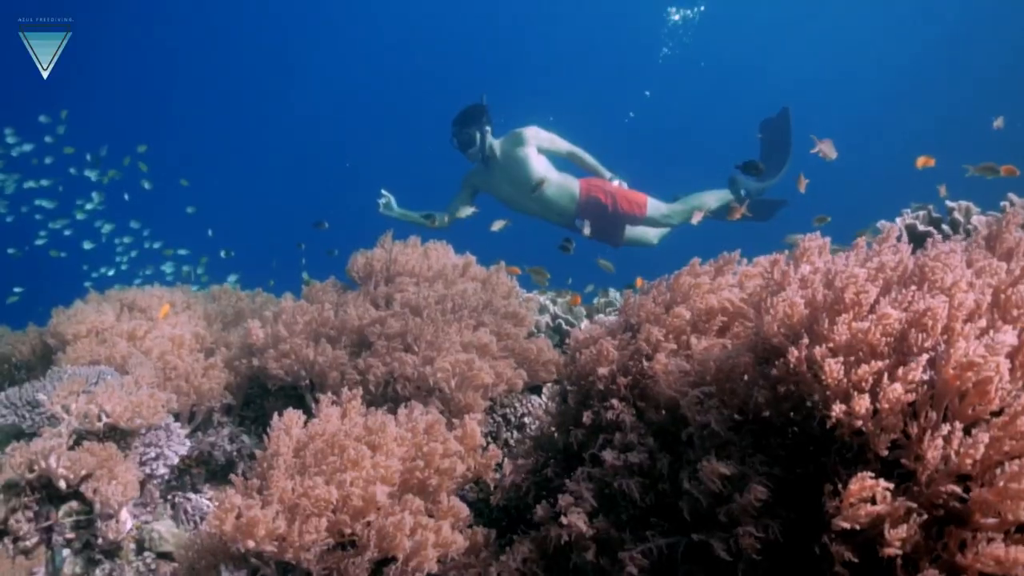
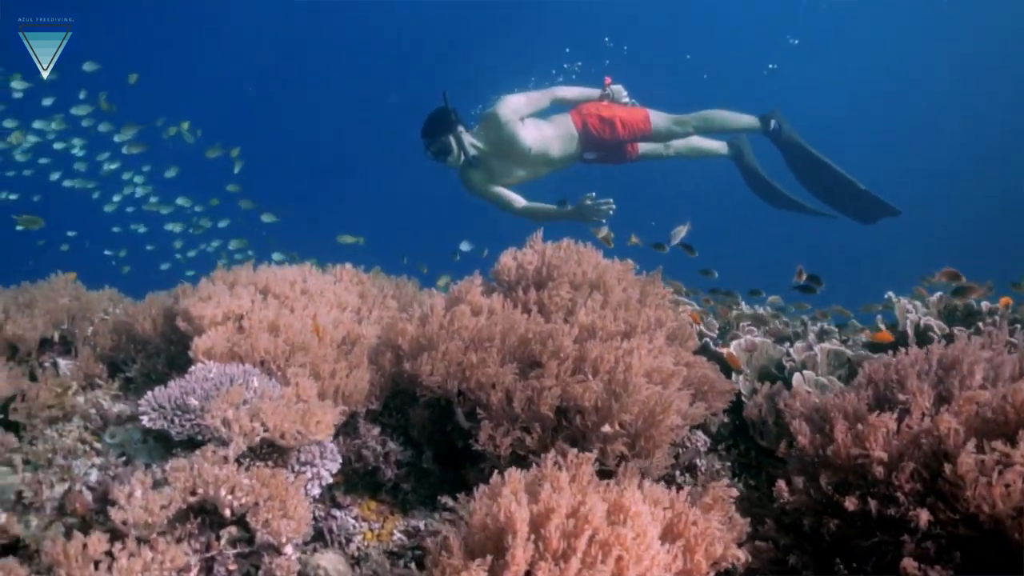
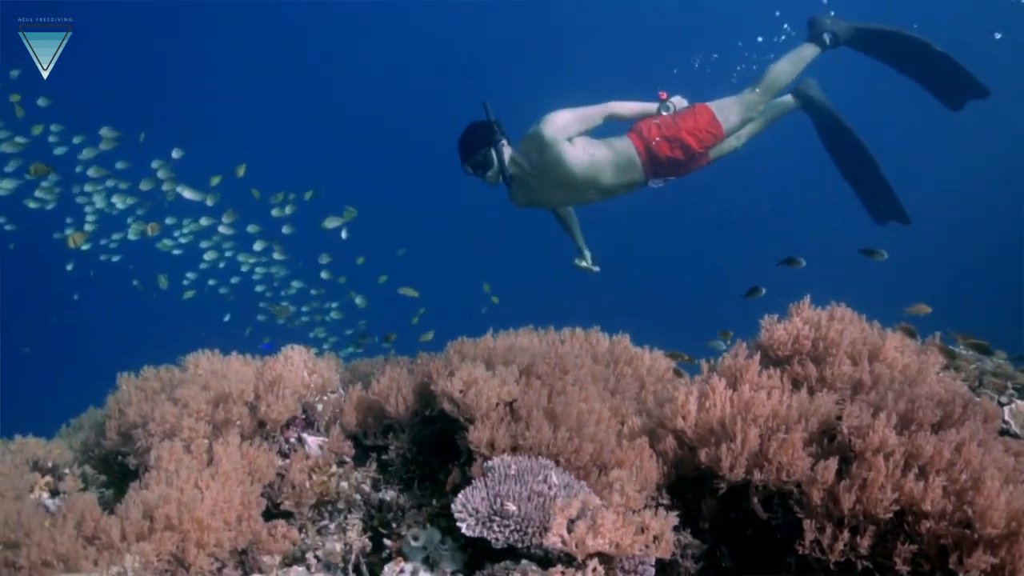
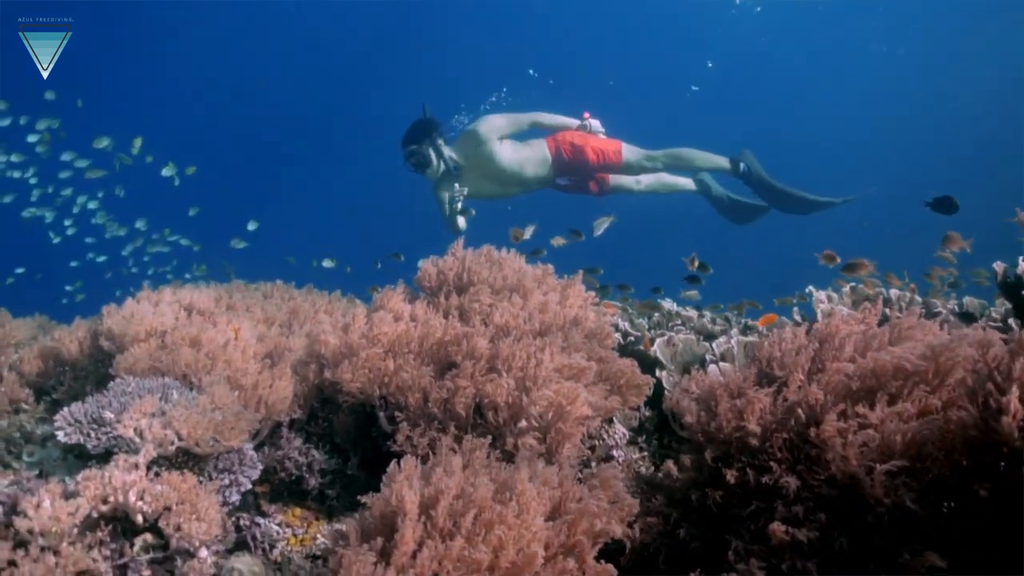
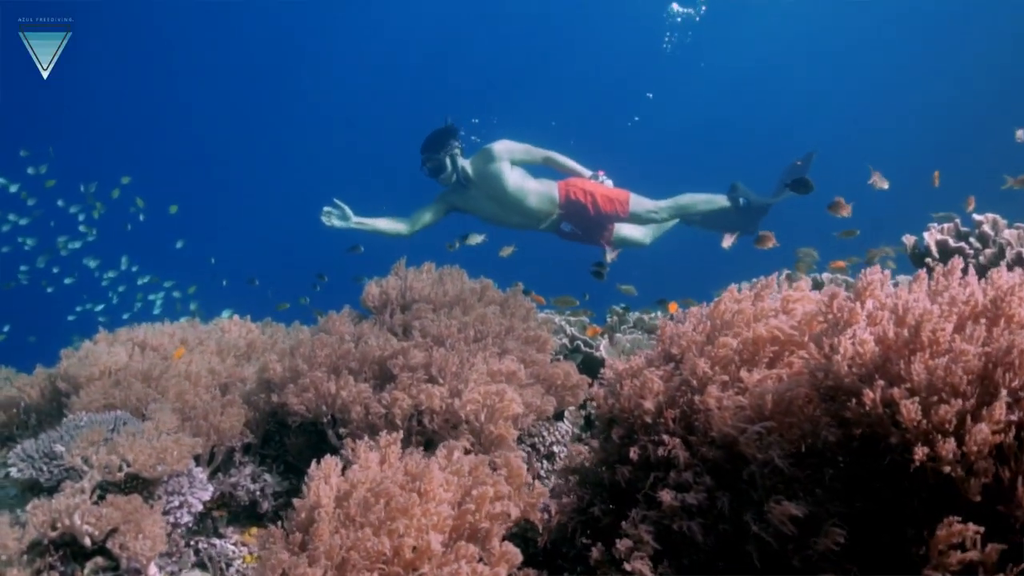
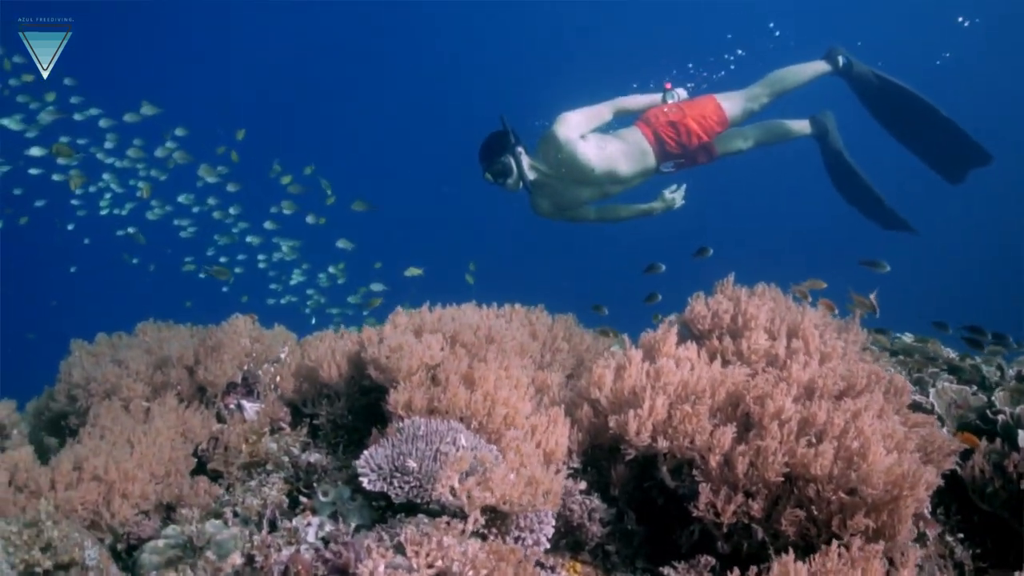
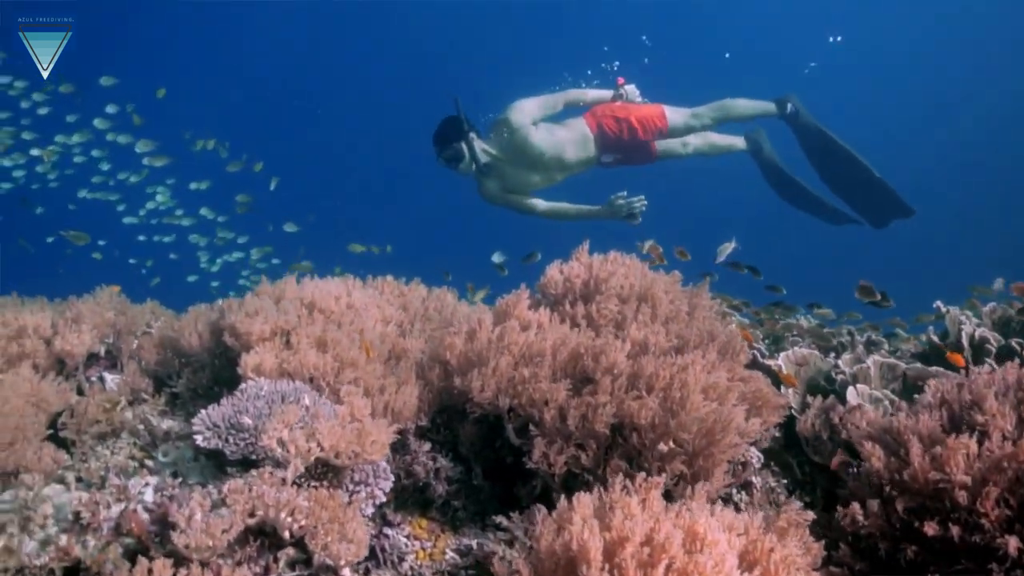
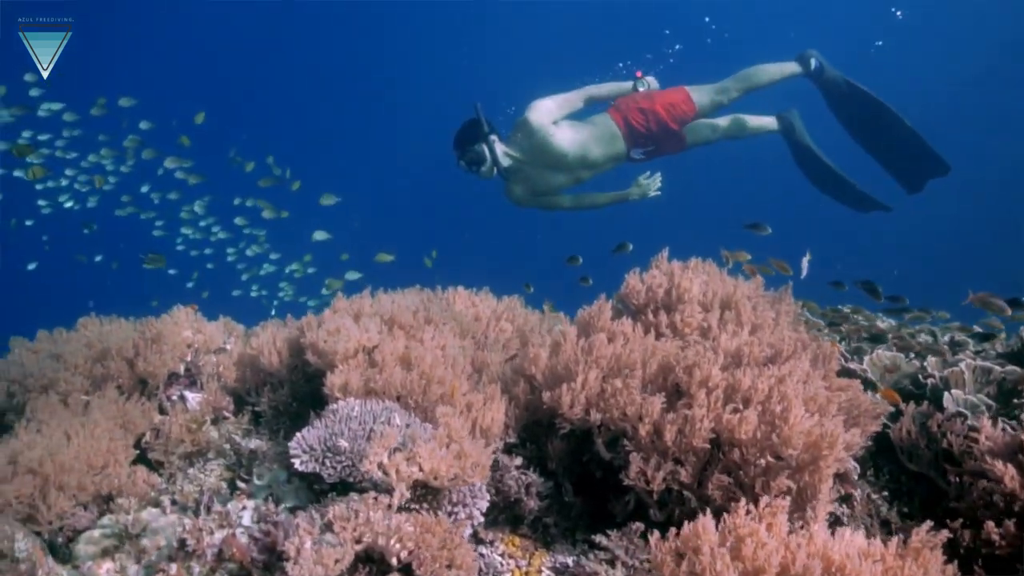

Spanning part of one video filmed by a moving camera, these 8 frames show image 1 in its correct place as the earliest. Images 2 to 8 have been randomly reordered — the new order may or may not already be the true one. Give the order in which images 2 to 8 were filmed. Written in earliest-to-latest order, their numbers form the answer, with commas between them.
5, 4, 2, 7, 8, 6, 3
